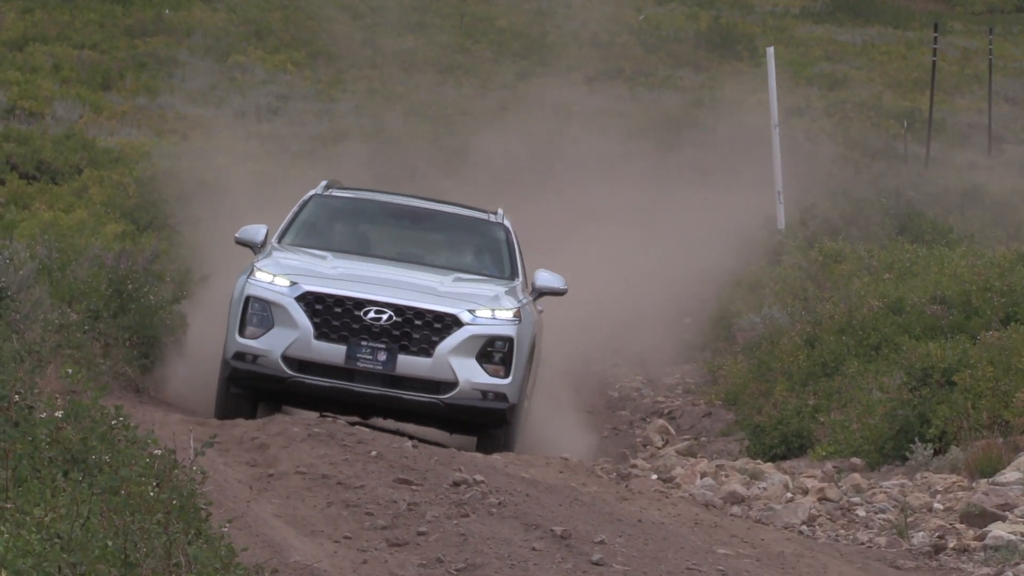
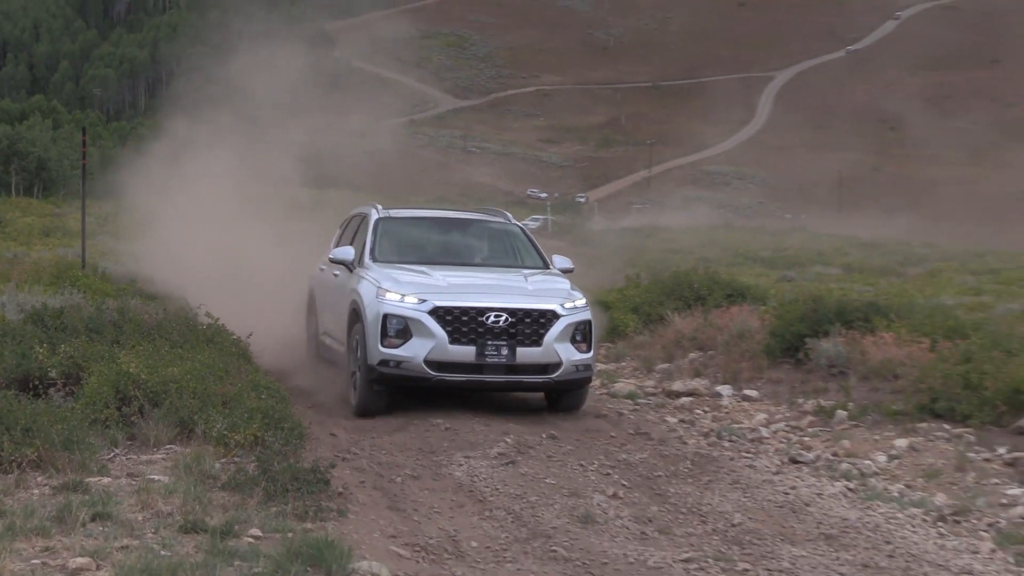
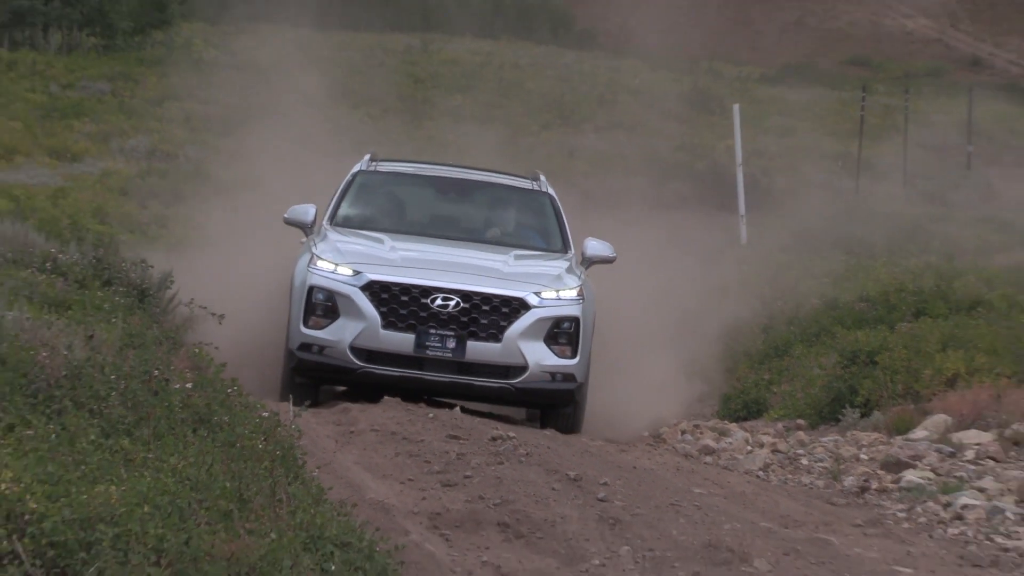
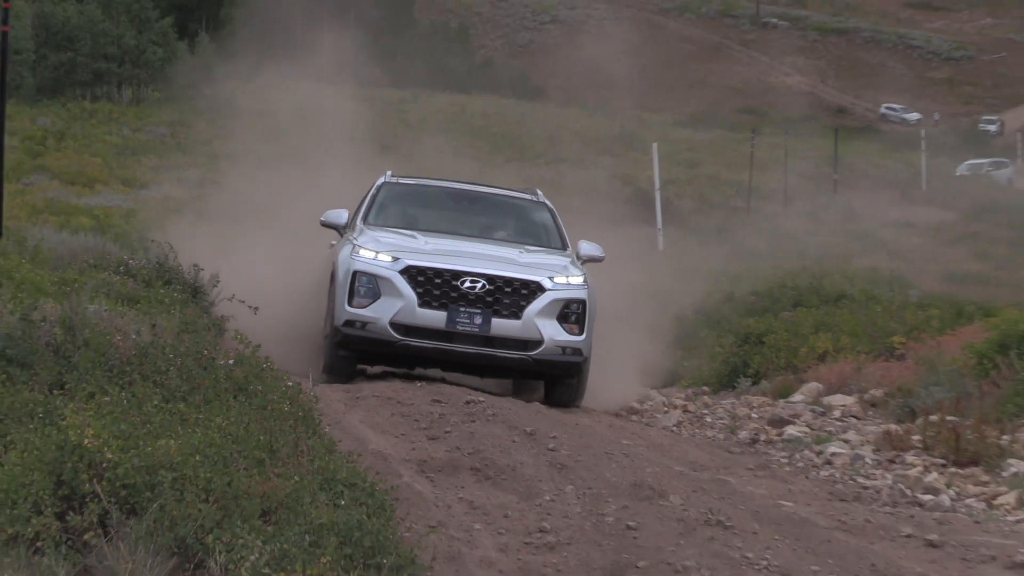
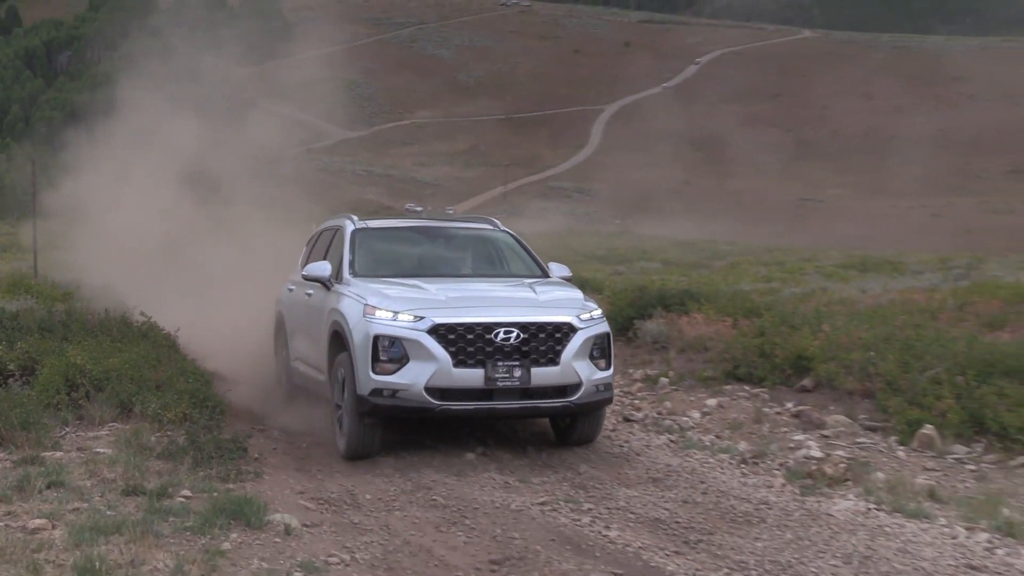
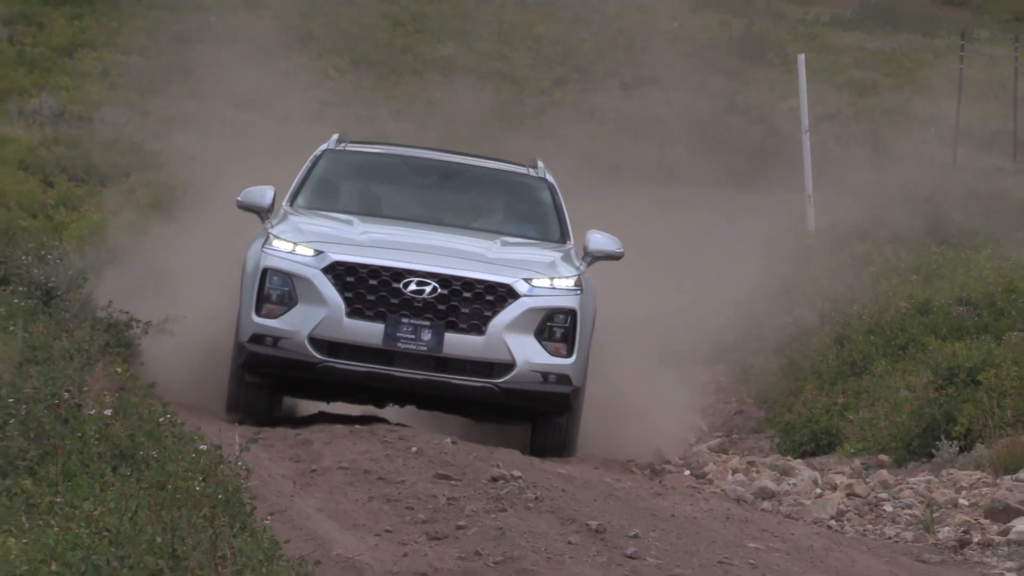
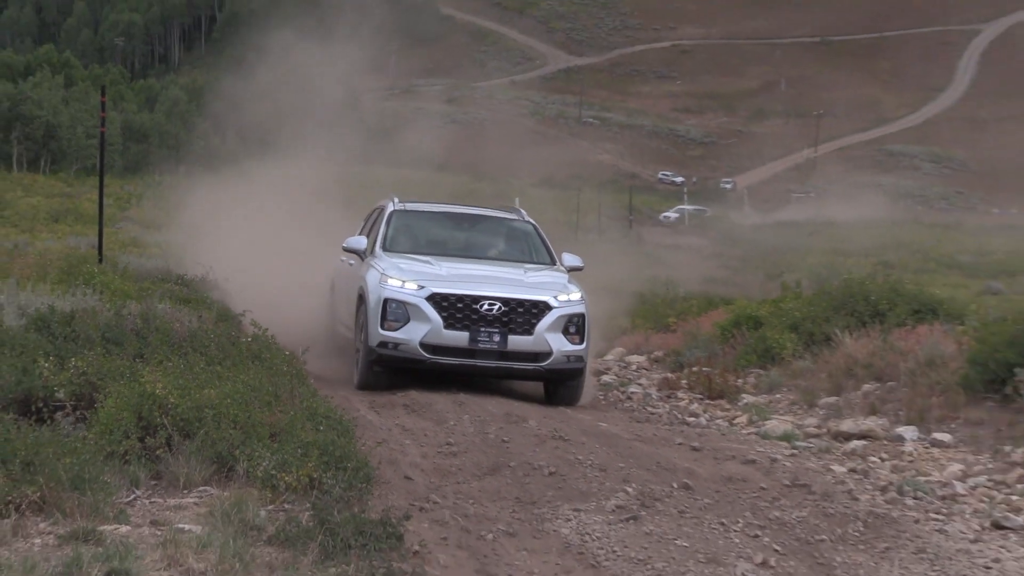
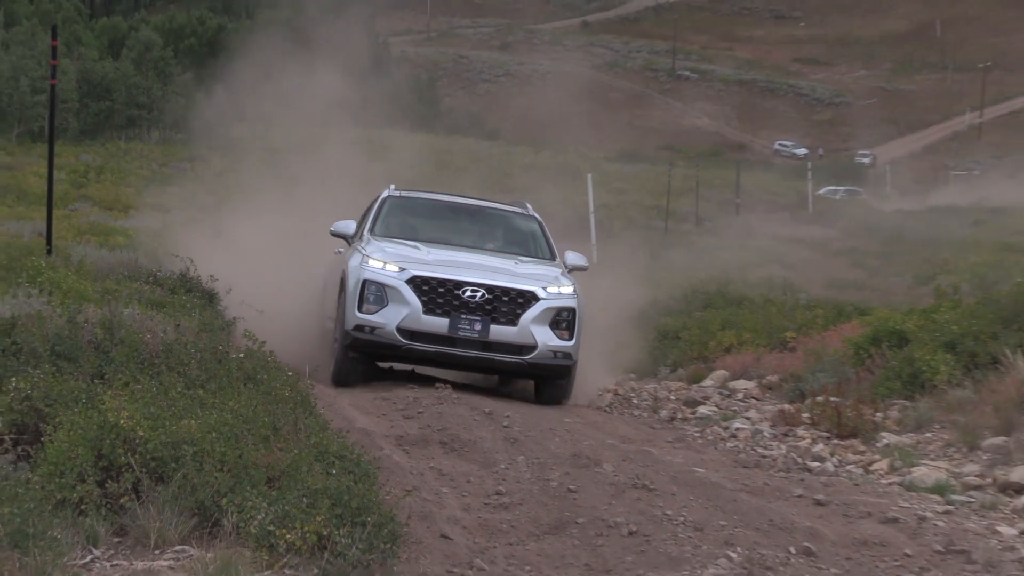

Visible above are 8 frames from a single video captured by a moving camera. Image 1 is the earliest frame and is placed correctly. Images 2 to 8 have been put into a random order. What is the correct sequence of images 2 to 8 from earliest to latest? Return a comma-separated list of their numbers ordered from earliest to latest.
6, 3, 4, 8, 7, 2, 5
